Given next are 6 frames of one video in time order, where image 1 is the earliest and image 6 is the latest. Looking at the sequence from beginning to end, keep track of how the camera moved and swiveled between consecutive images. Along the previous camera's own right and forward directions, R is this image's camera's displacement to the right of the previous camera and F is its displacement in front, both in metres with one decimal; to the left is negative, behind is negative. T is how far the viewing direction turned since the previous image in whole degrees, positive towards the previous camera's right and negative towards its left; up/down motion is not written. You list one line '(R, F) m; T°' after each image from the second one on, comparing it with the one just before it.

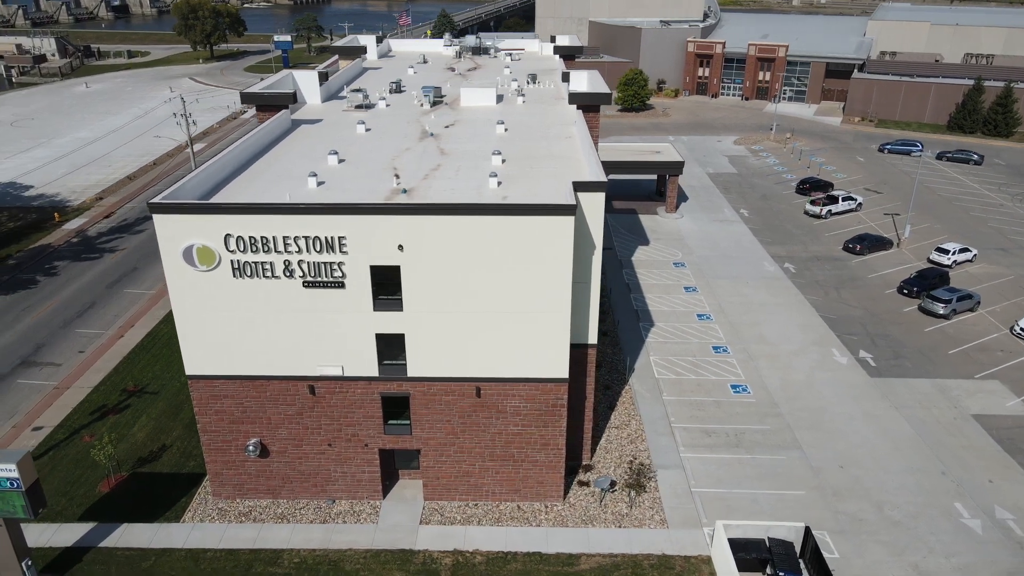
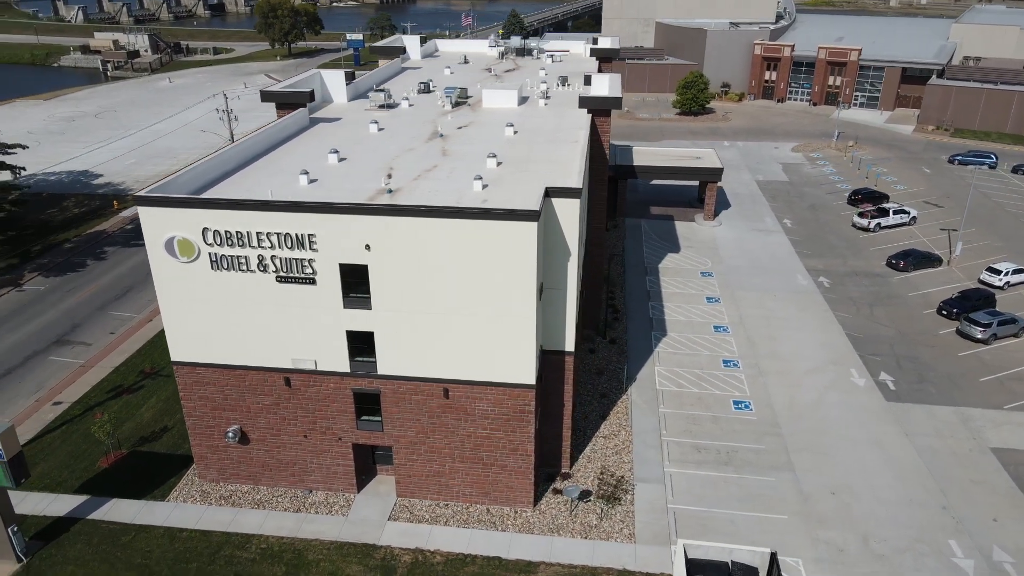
(+3.5, +0.2) m; -6°
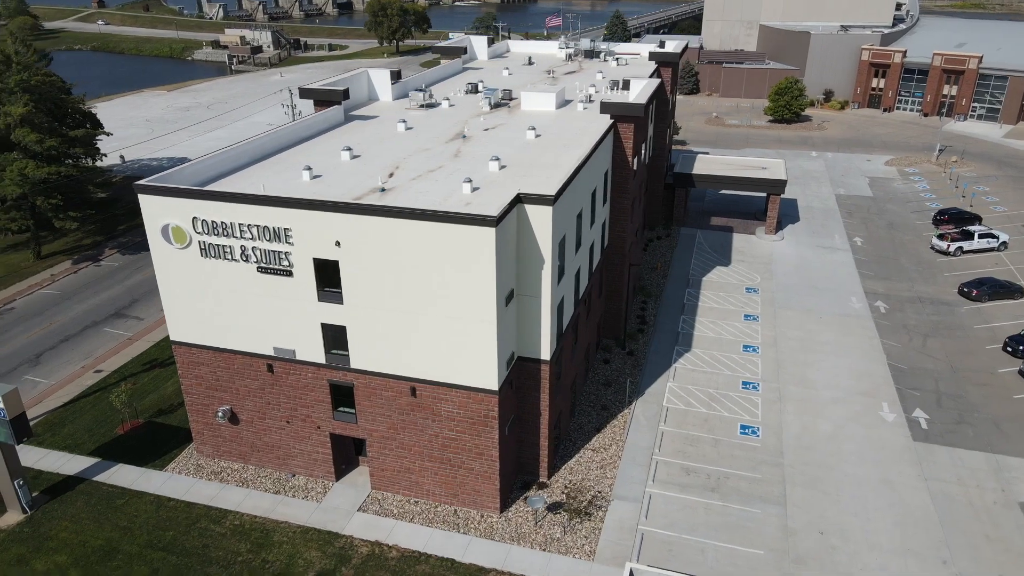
(+4.6, +0.5) m; -8°
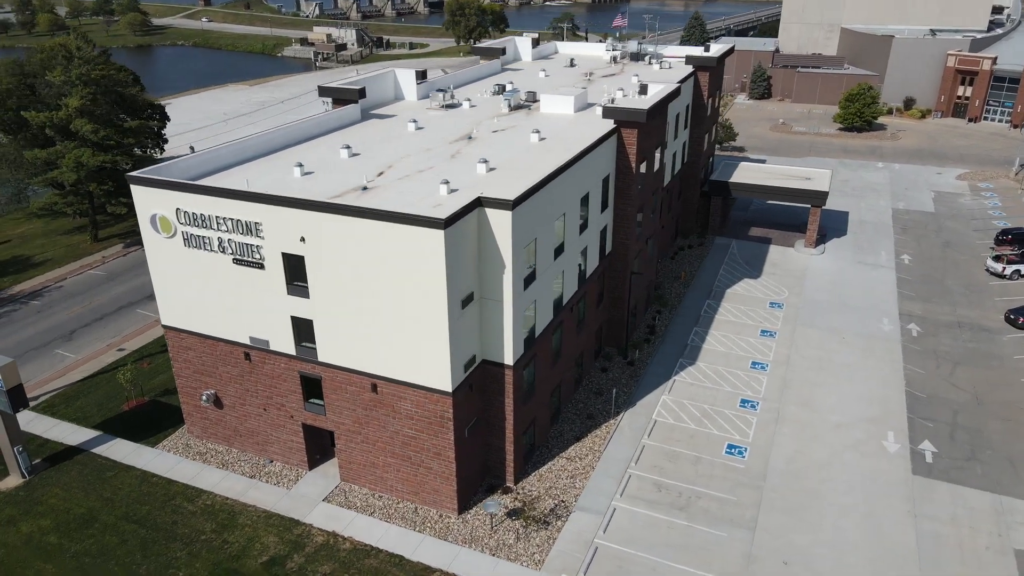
(+4.1, +0.3) m; -6°
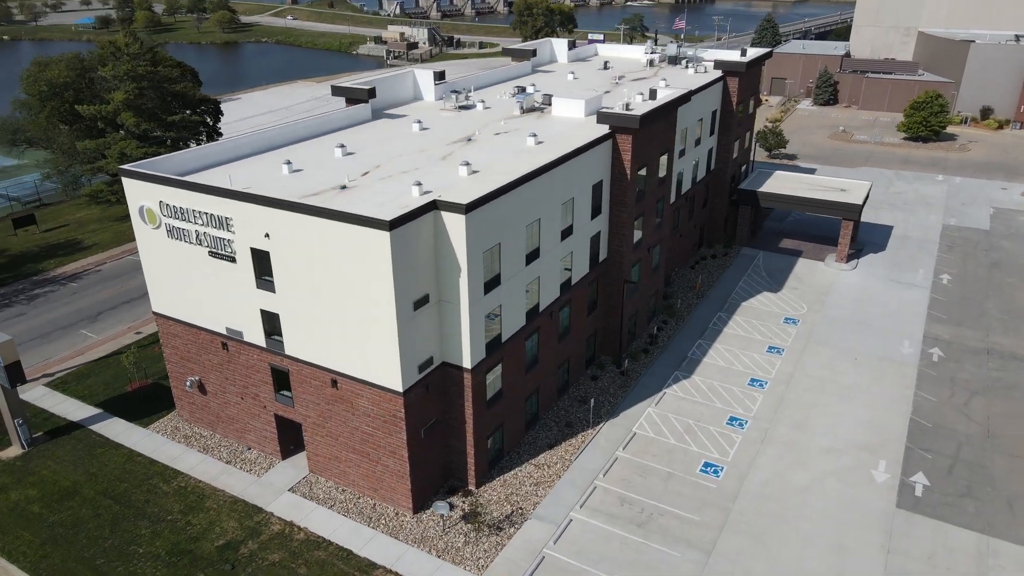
(+4.0, +0.3) m; -6°
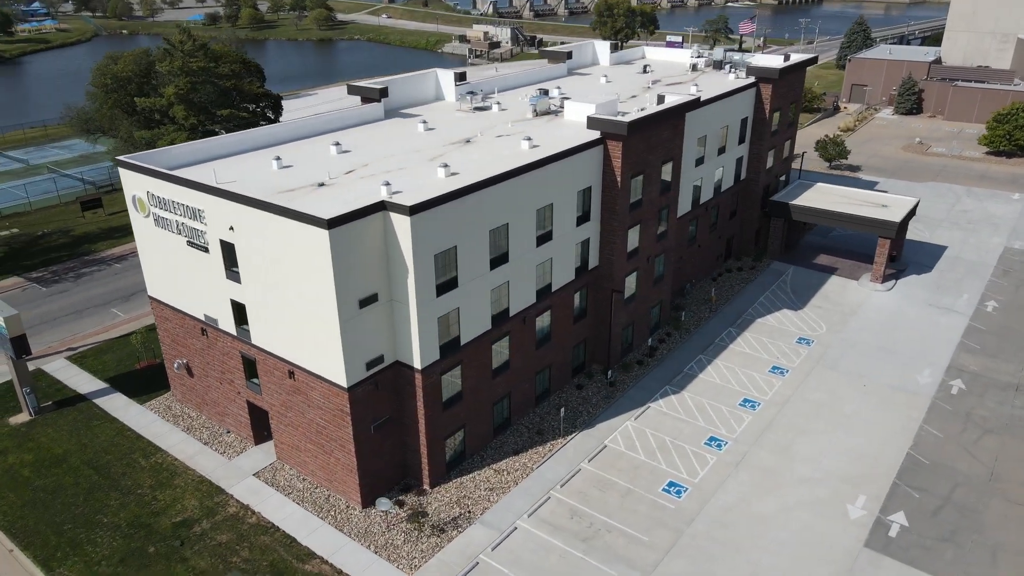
(+4.8, +0.4) m; -7°
